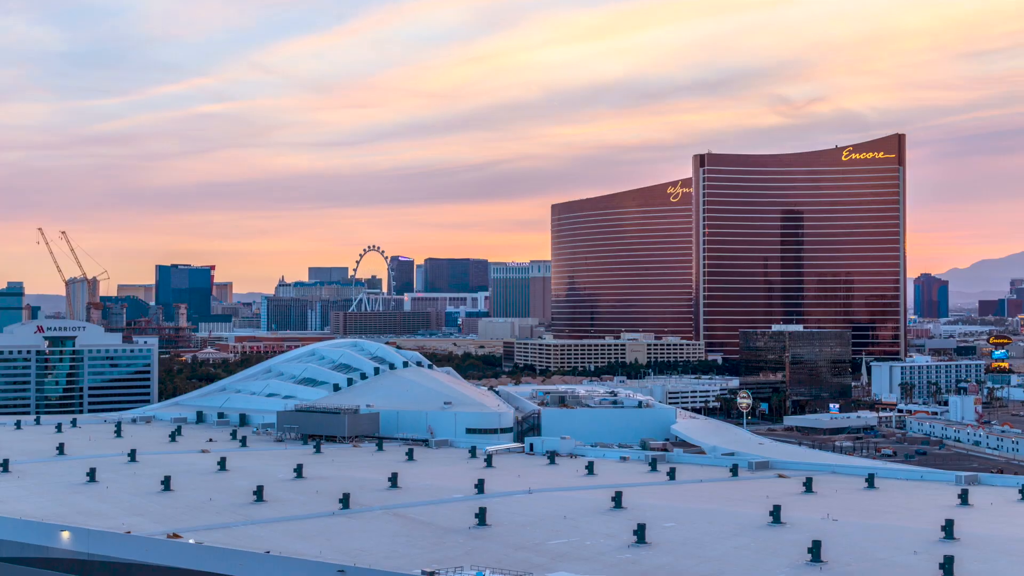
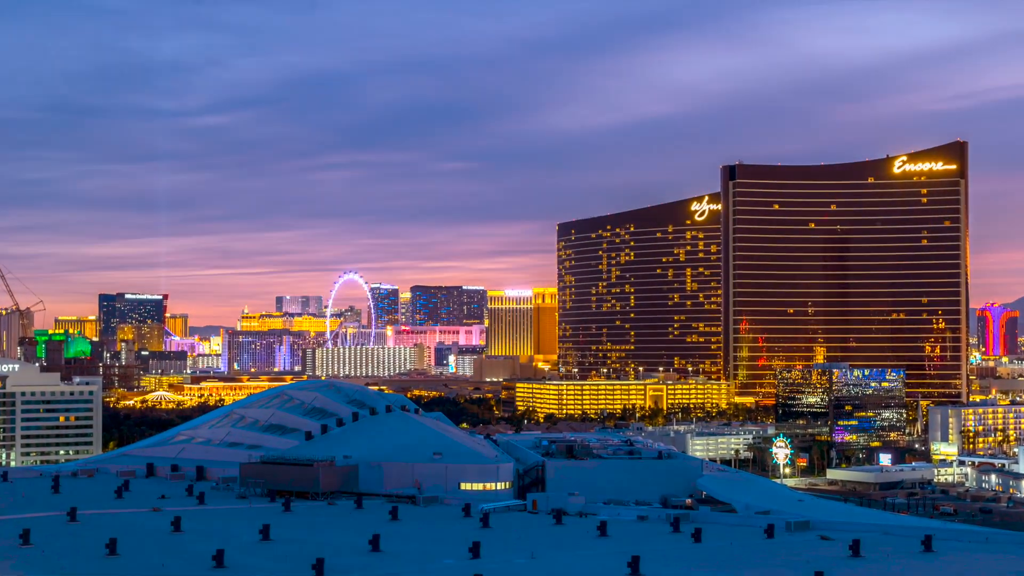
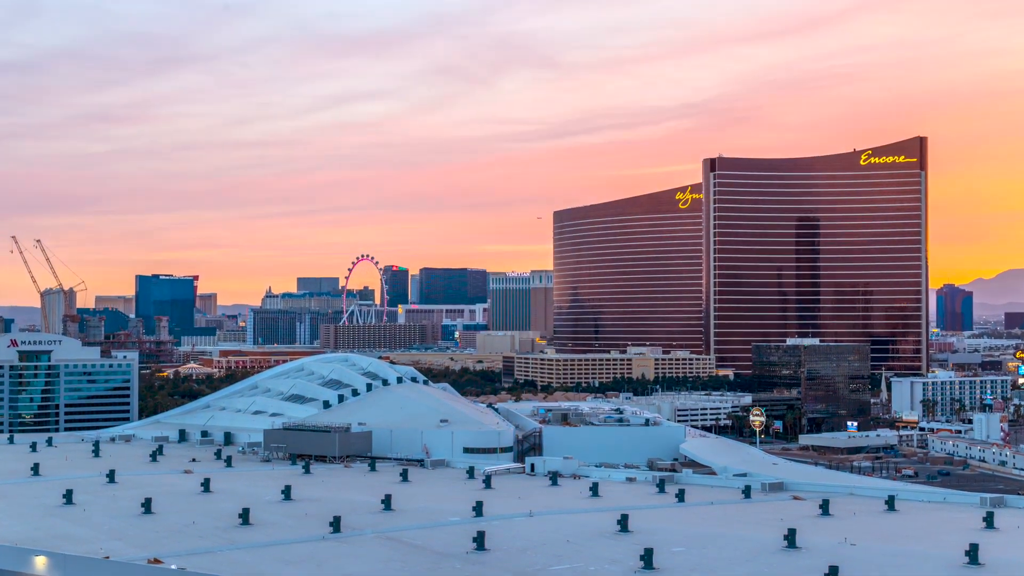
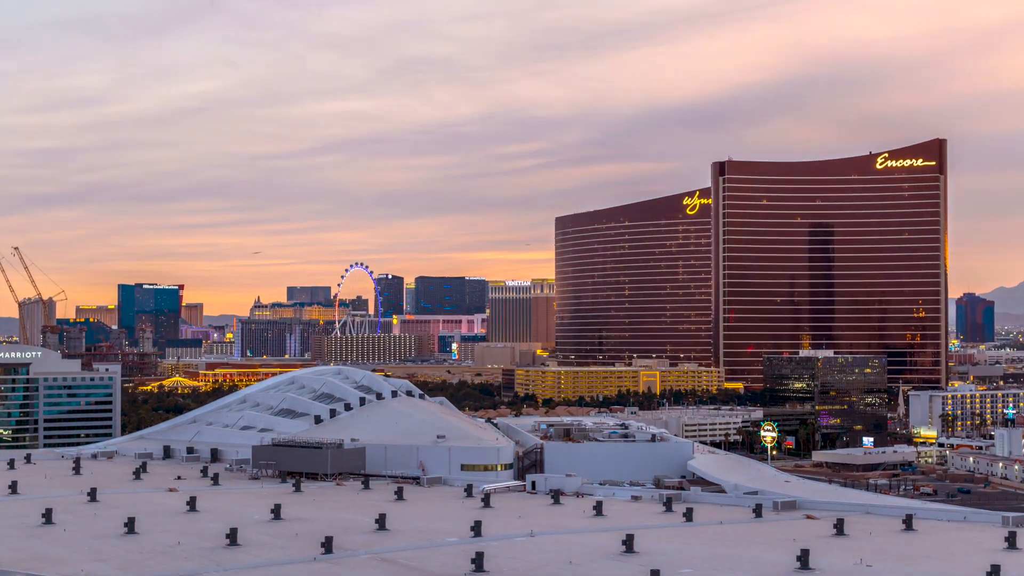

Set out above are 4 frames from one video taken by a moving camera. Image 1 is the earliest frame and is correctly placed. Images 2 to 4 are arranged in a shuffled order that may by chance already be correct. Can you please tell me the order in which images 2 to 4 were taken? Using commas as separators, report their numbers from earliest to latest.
3, 4, 2
